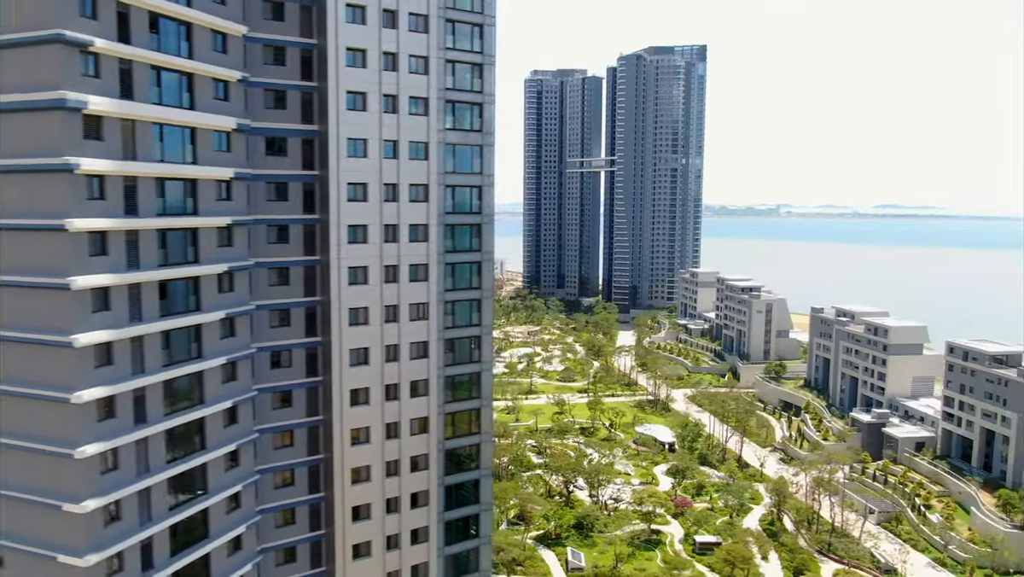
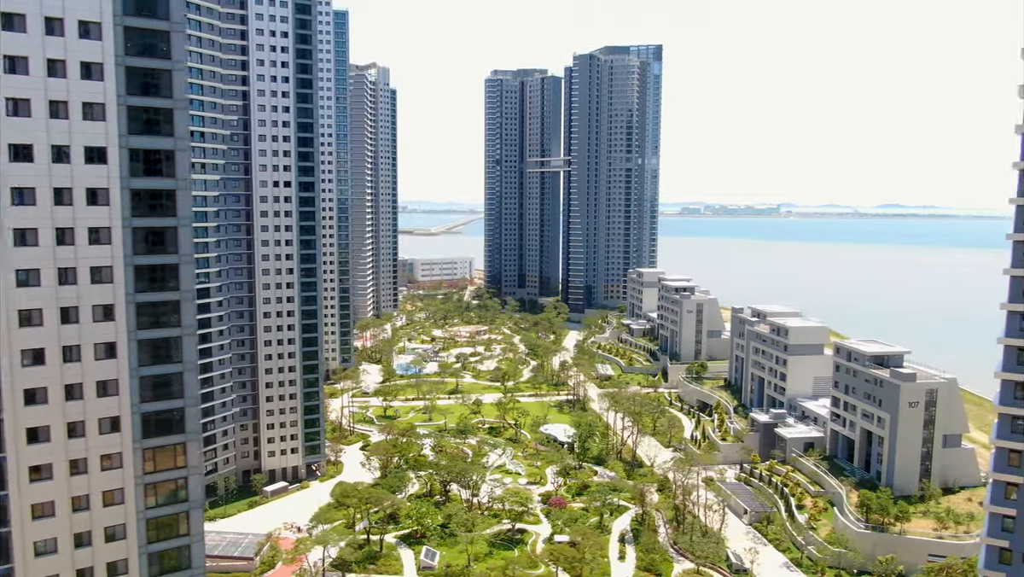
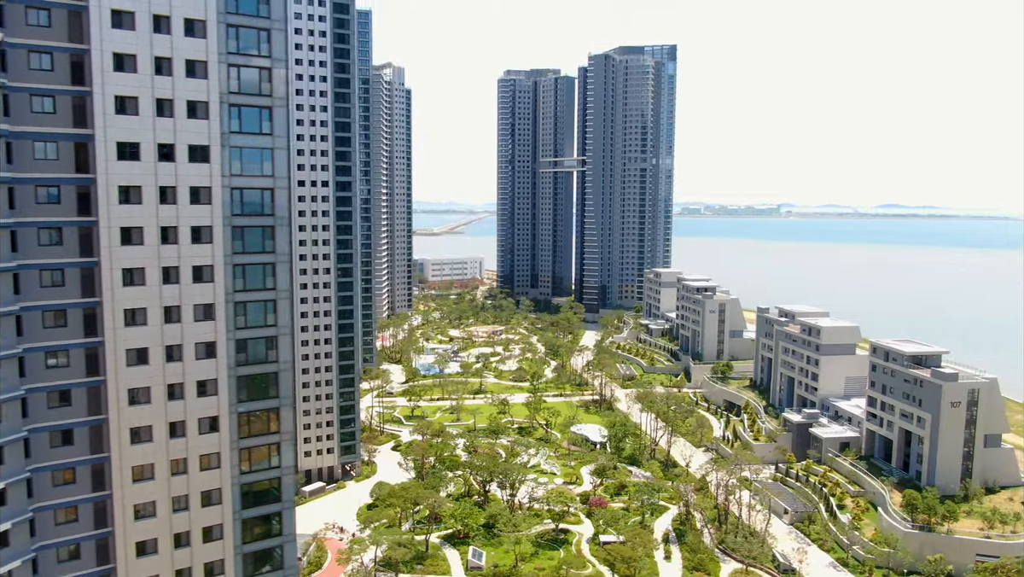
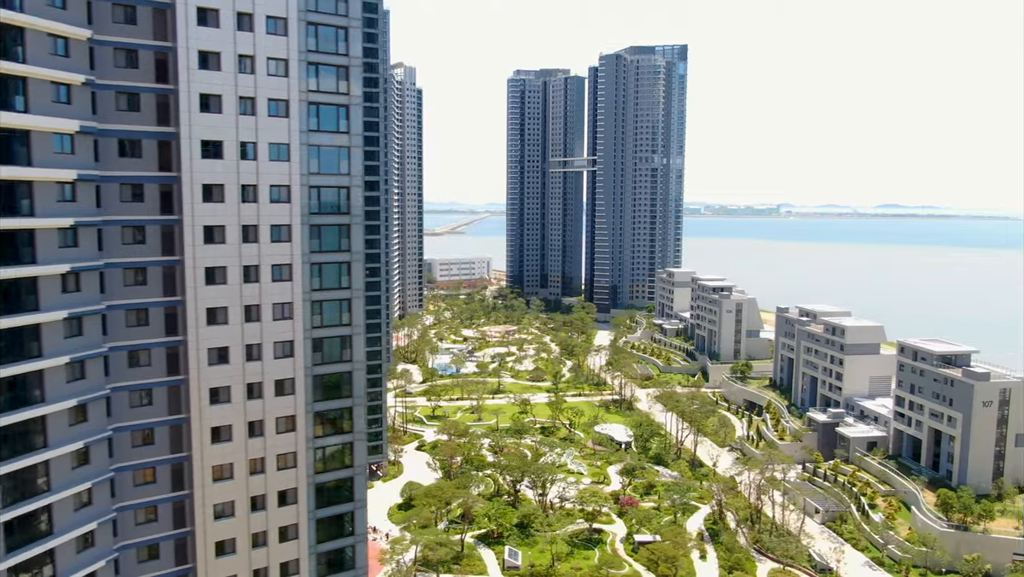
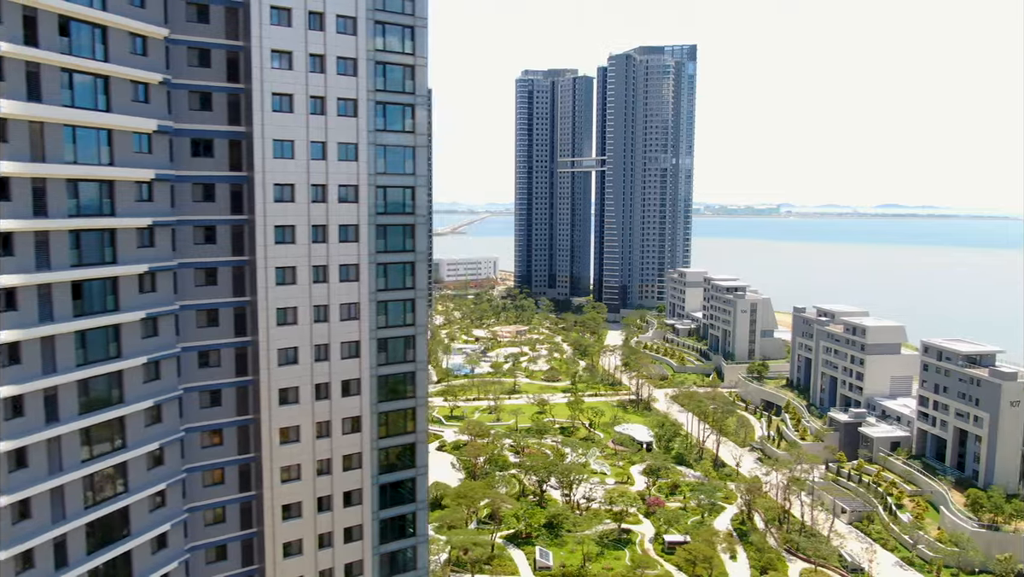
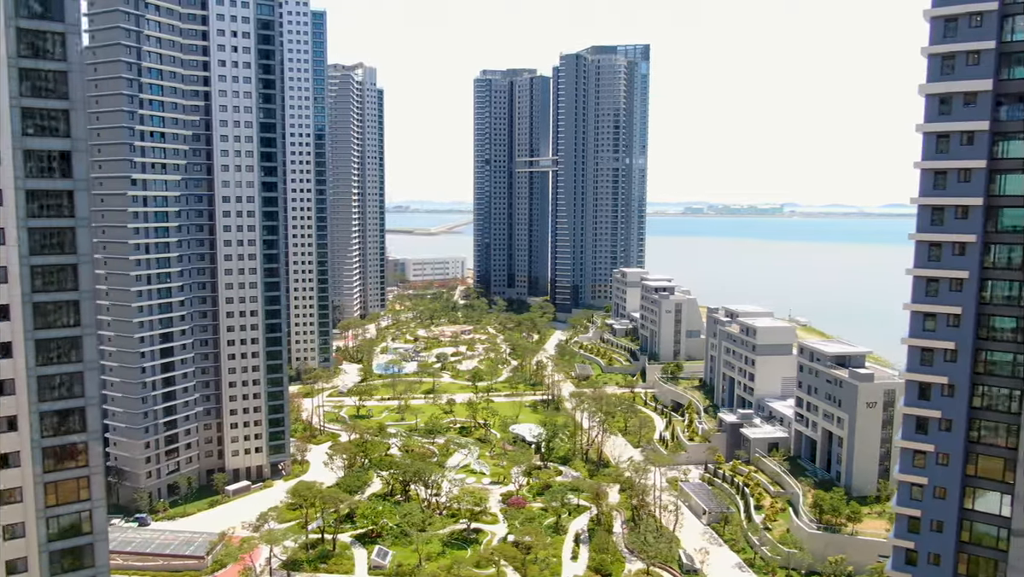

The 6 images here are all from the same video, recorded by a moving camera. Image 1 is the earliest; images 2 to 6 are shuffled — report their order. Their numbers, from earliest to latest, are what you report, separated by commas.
5, 4, 3, 2, 6
